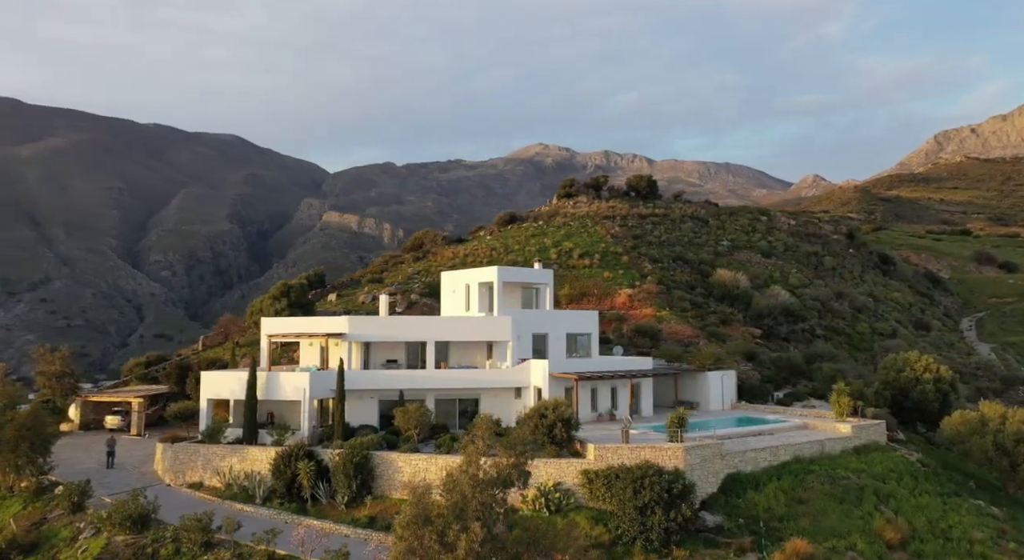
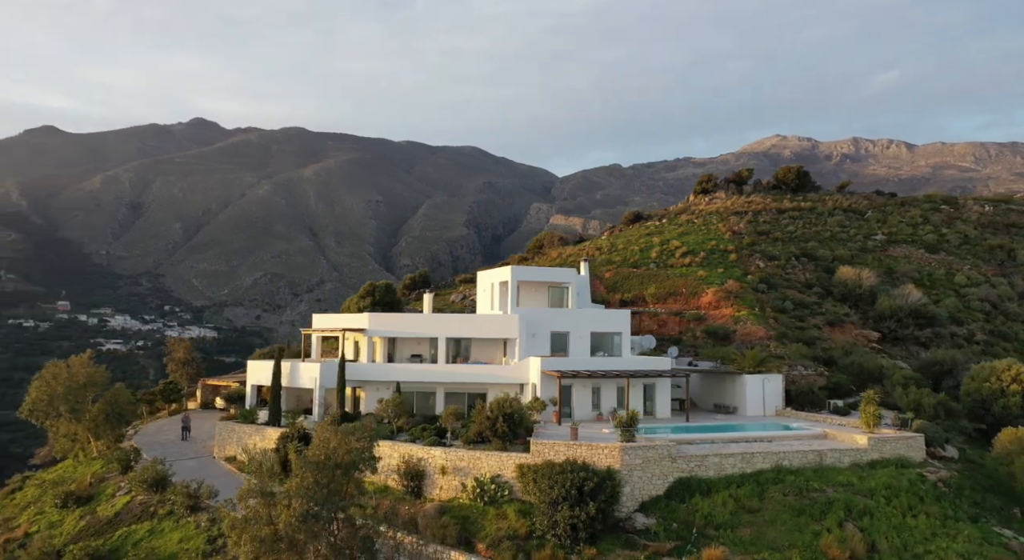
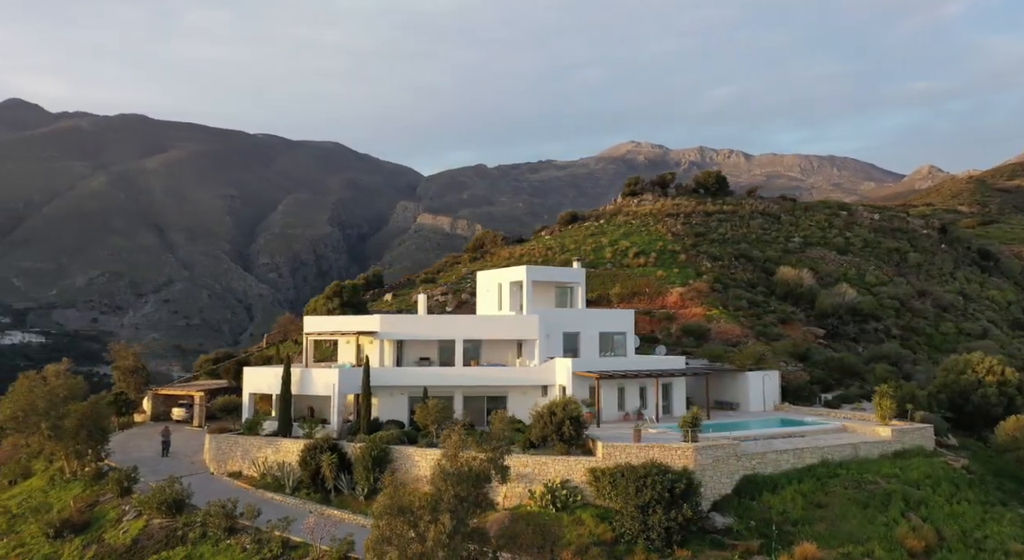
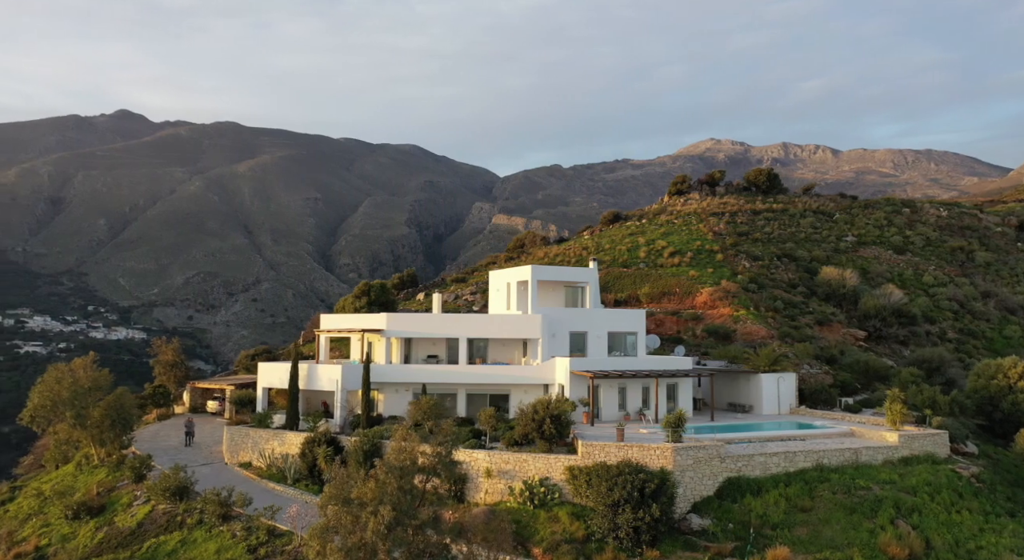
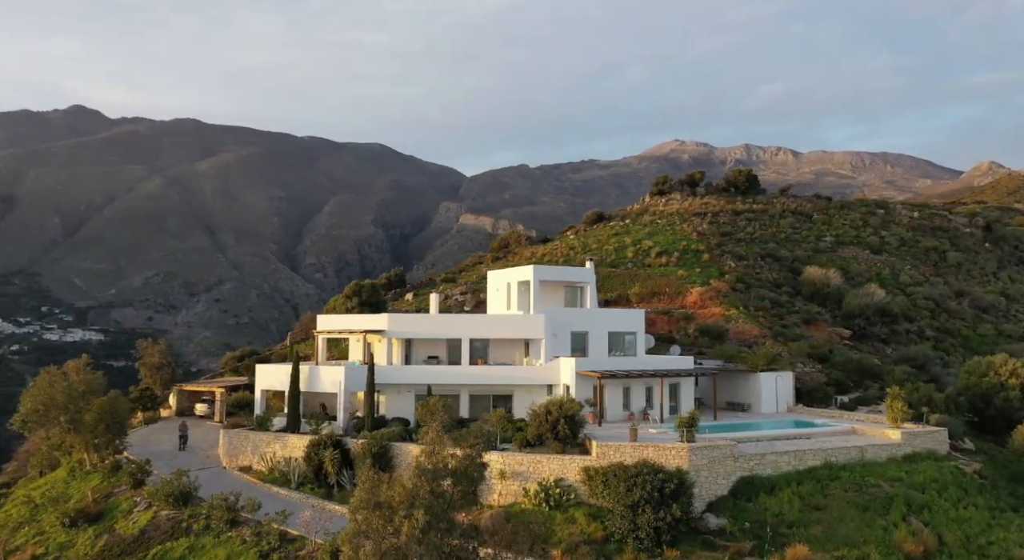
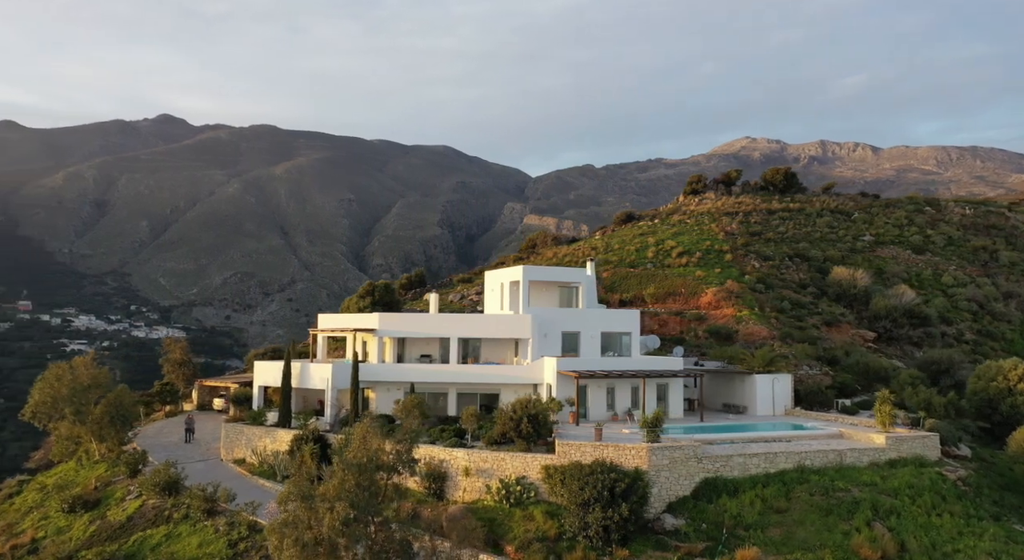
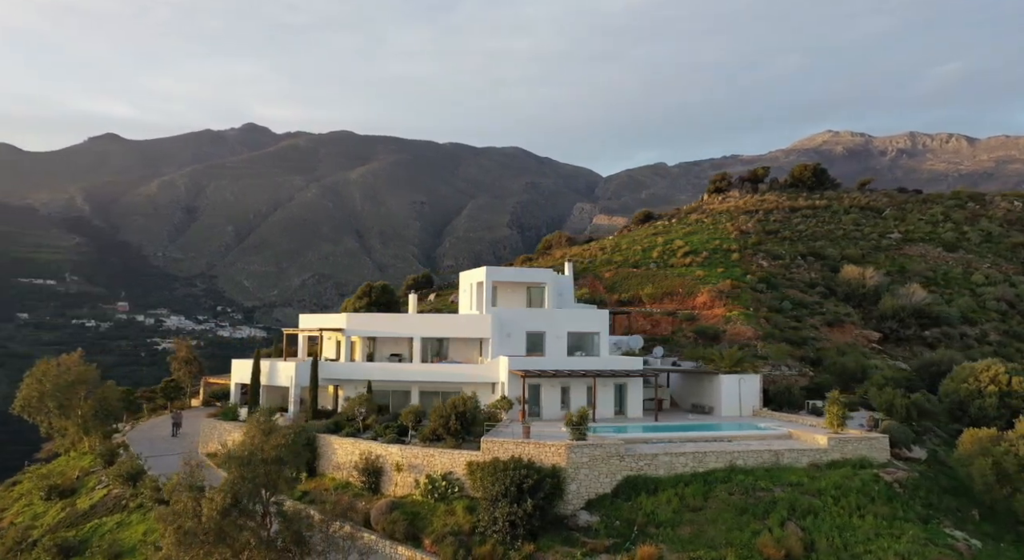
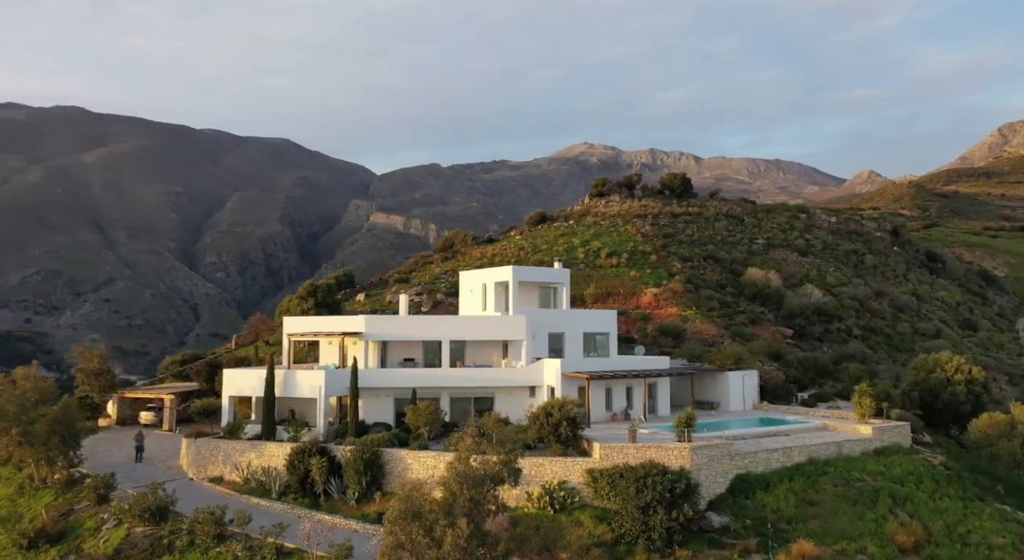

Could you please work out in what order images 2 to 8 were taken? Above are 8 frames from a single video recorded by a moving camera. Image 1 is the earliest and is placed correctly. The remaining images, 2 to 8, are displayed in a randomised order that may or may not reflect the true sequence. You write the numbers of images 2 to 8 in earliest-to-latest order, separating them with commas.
8, 3, 5, 4, 6, 2, 7
